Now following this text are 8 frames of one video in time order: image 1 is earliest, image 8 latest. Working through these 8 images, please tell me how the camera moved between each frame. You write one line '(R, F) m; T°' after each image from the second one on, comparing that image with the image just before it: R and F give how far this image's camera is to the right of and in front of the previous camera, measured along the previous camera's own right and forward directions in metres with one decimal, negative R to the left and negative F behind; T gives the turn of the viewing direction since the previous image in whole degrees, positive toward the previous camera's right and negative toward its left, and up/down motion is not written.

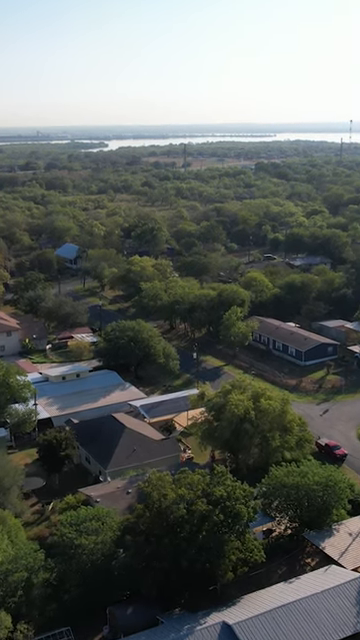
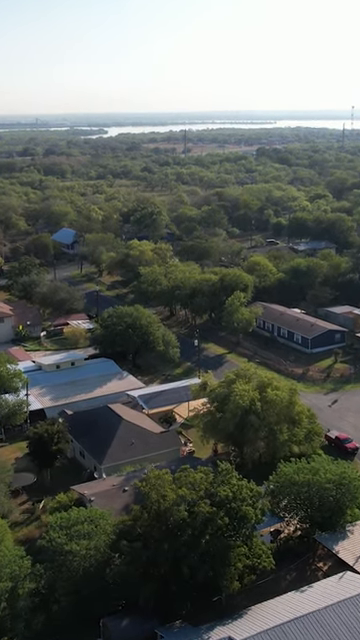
(0.0, +1.8) m; 0°
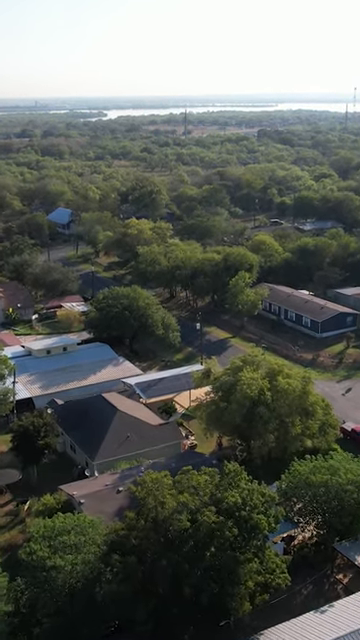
(0.0, +2.4) m; 0°
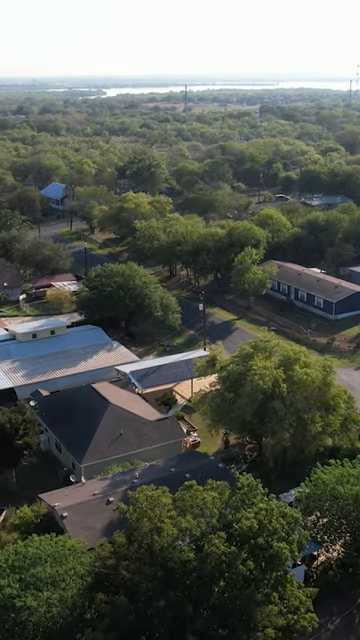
(0.0, +3.0) m; 0°
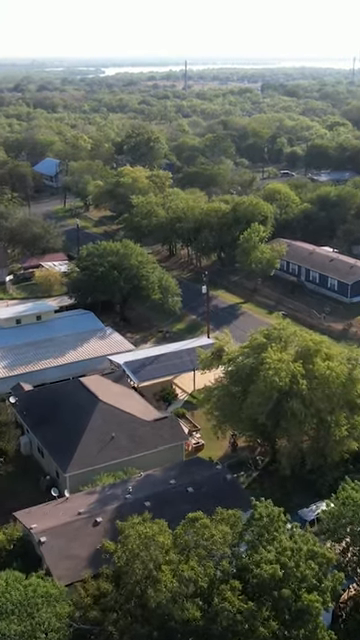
(0.0, +2.7) m; 0°
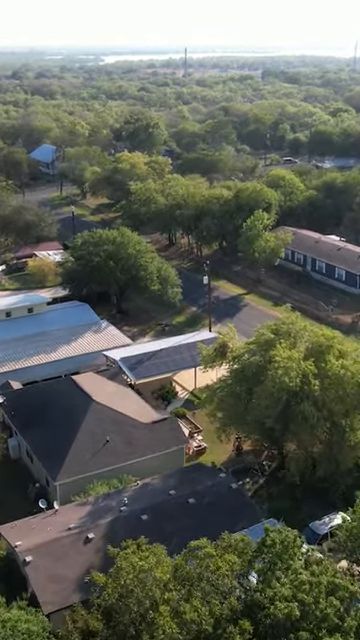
(0.0, +1.3) m; 0°
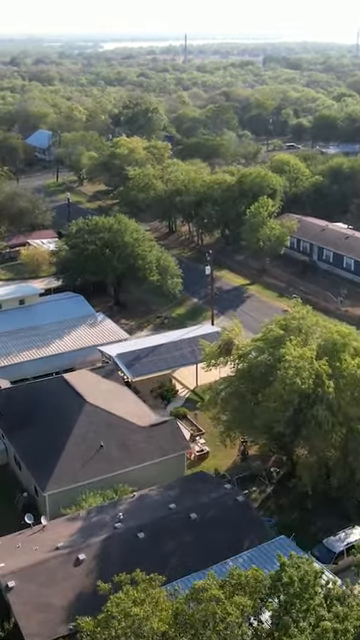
(0.0, +1.3) m; 0°
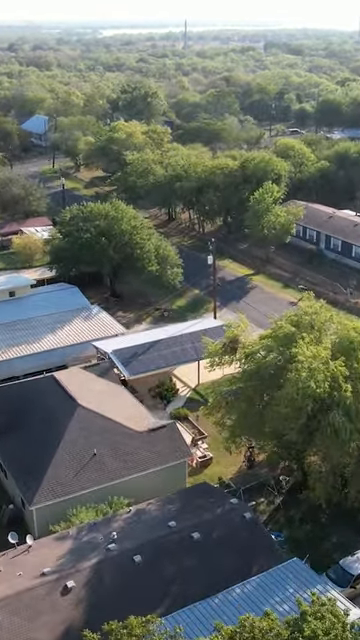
(0.0, +1.3) m; 0°
